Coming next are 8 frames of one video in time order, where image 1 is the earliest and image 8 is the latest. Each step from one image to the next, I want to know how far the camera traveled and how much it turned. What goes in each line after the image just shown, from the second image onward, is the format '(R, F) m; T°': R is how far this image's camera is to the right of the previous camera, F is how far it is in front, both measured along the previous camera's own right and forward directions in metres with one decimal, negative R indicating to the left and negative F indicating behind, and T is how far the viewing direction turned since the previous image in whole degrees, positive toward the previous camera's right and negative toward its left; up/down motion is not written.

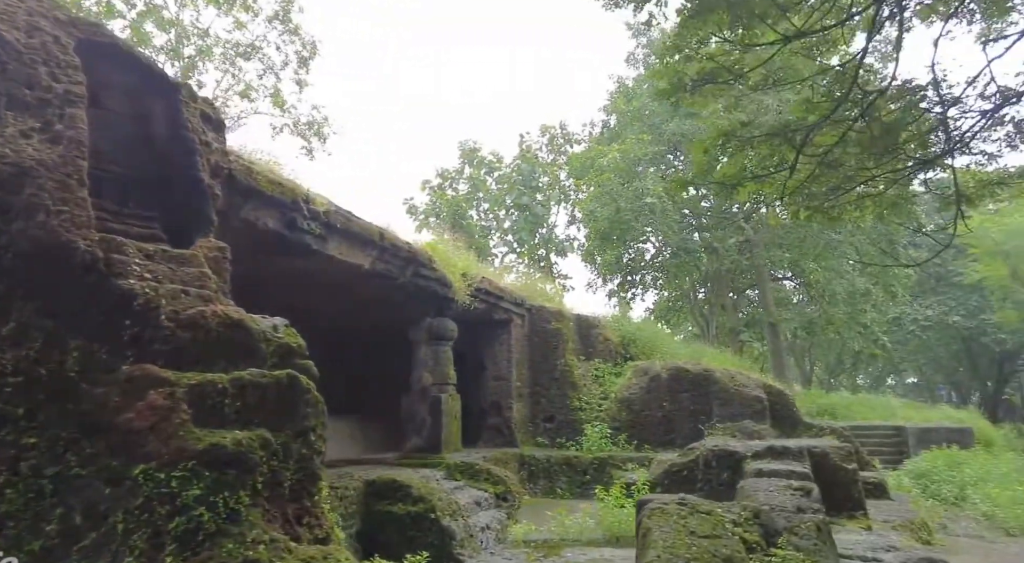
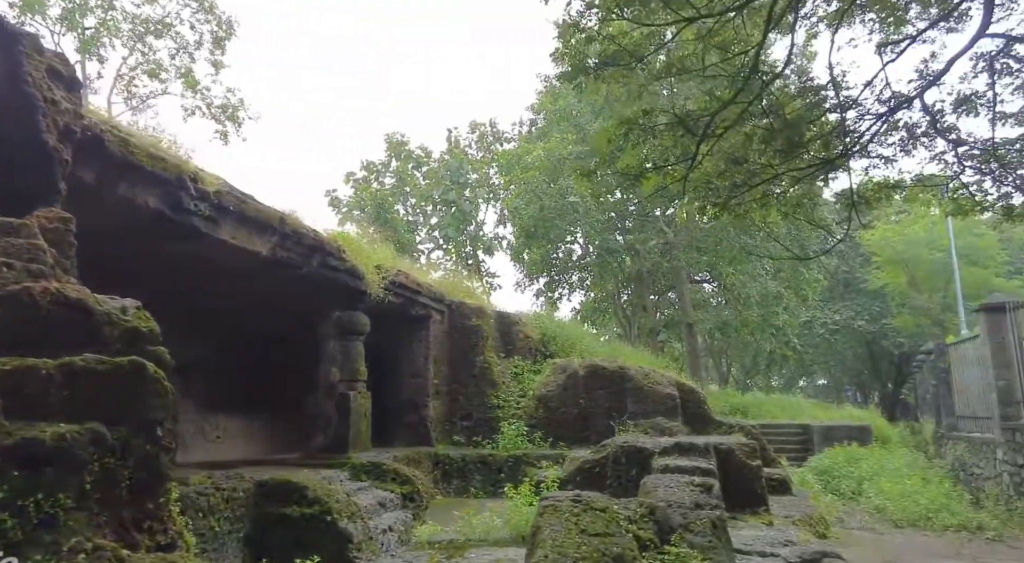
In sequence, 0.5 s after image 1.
(+0.2, +0.1) m; +6°
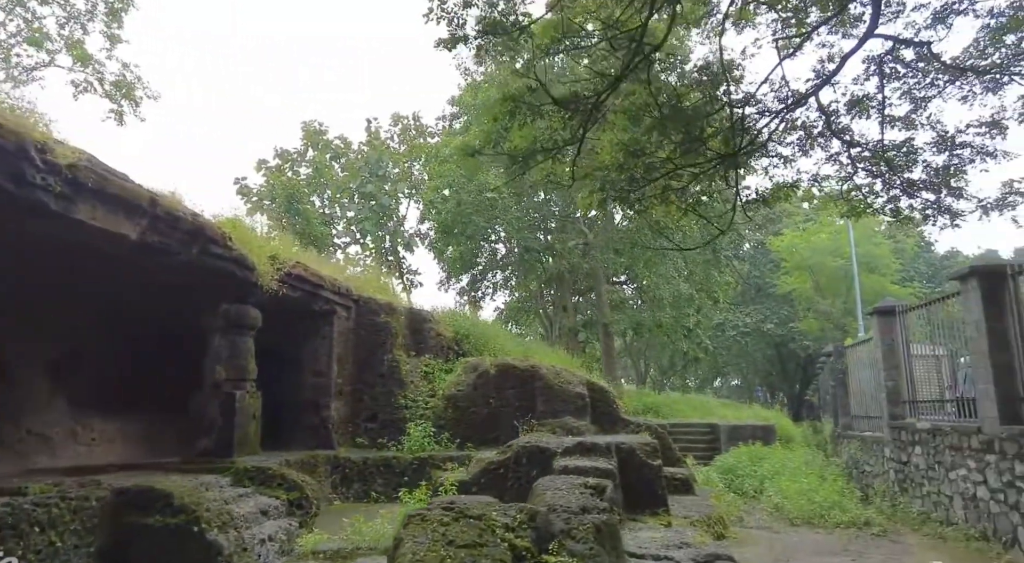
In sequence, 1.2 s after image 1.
(+0.2, +0.2) m; +6°
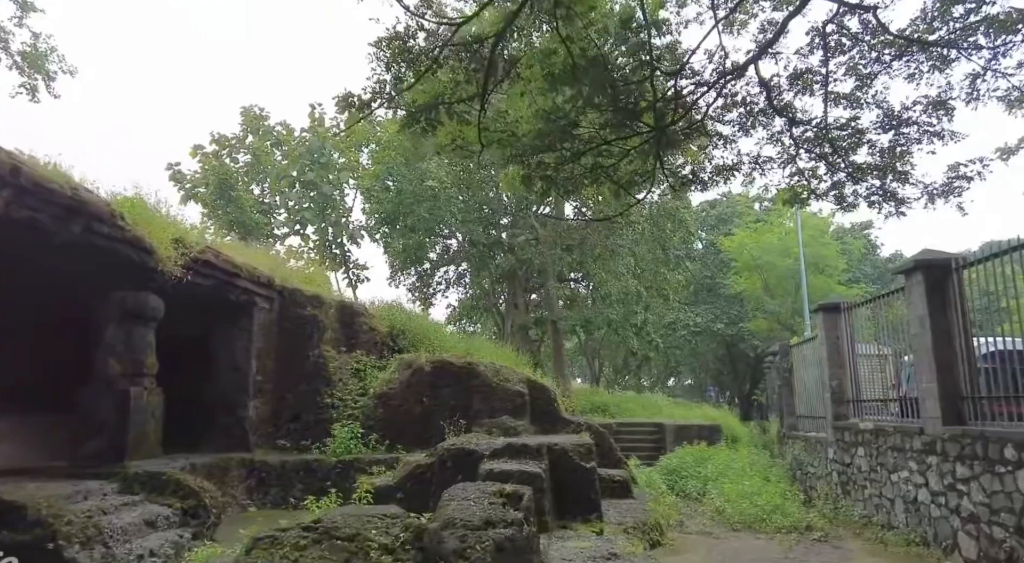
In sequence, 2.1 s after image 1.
(+0.3, +0.5) m; +3°
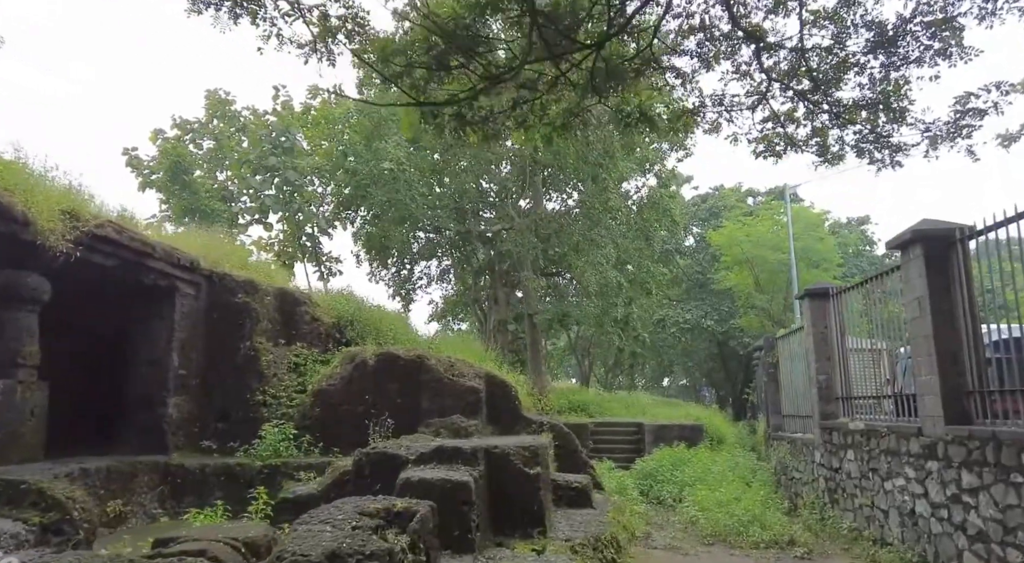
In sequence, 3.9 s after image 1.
(+0.5, +0.9) m; 0°
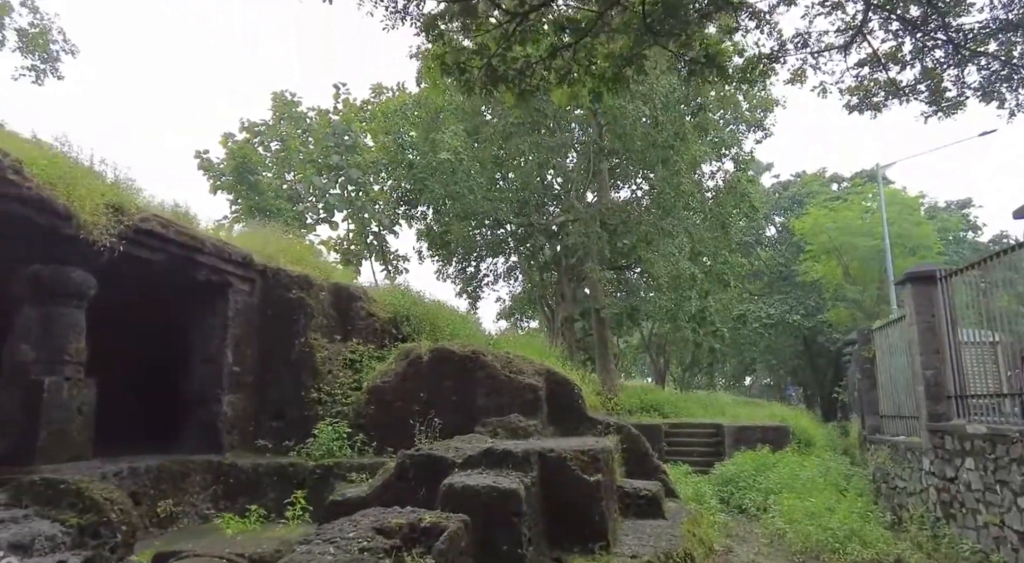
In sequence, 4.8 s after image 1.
(+0.1, +0.6) m; -6°
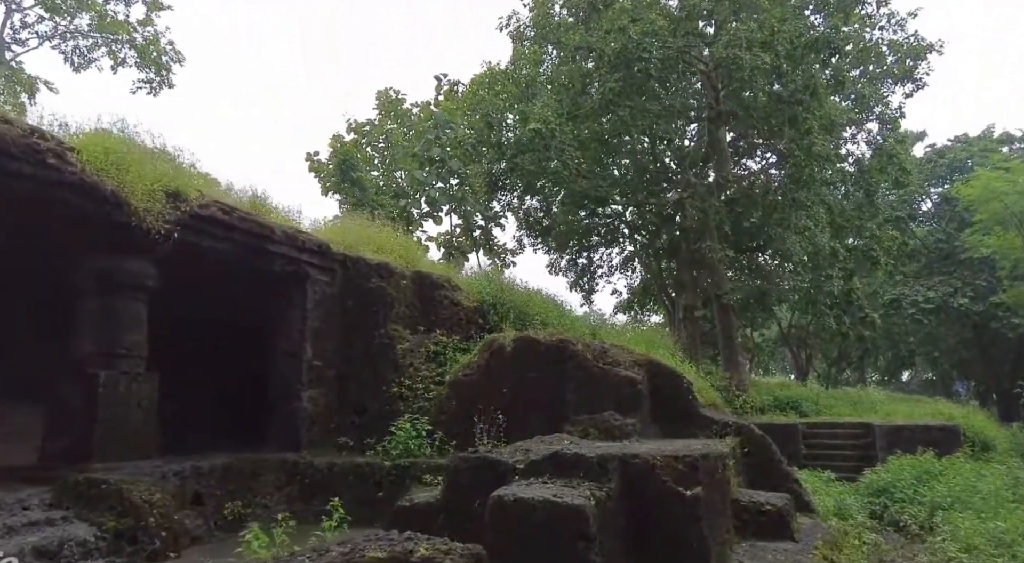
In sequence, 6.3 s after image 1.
(+0.4, +0.9) m; -10°
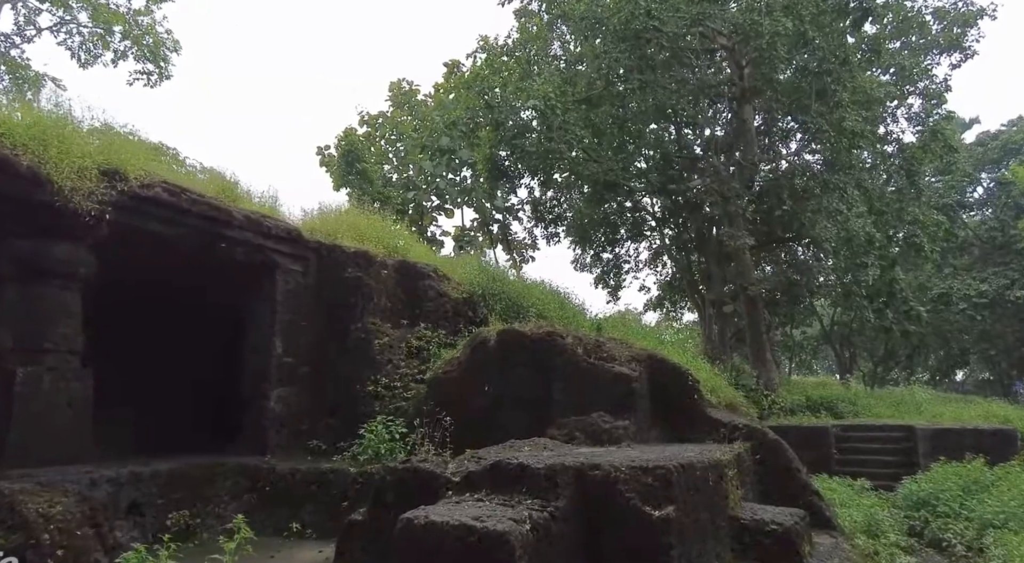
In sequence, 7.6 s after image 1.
(+0.5, +0.7) m; -3°
